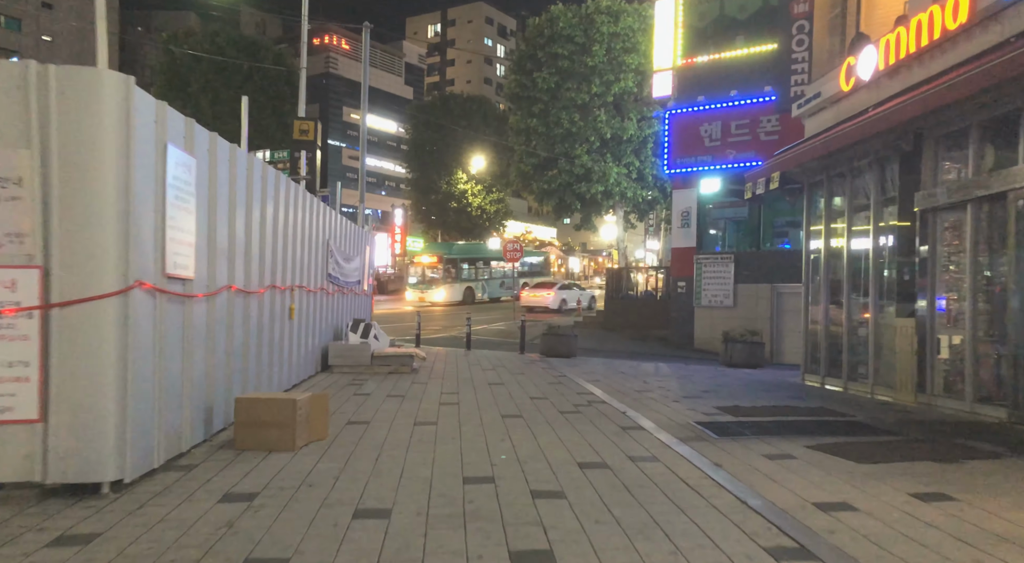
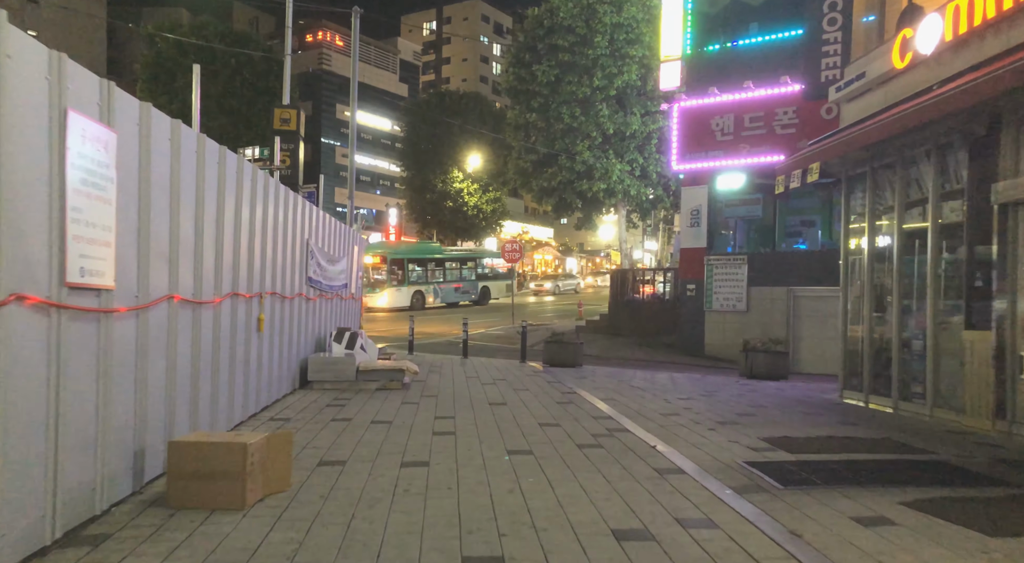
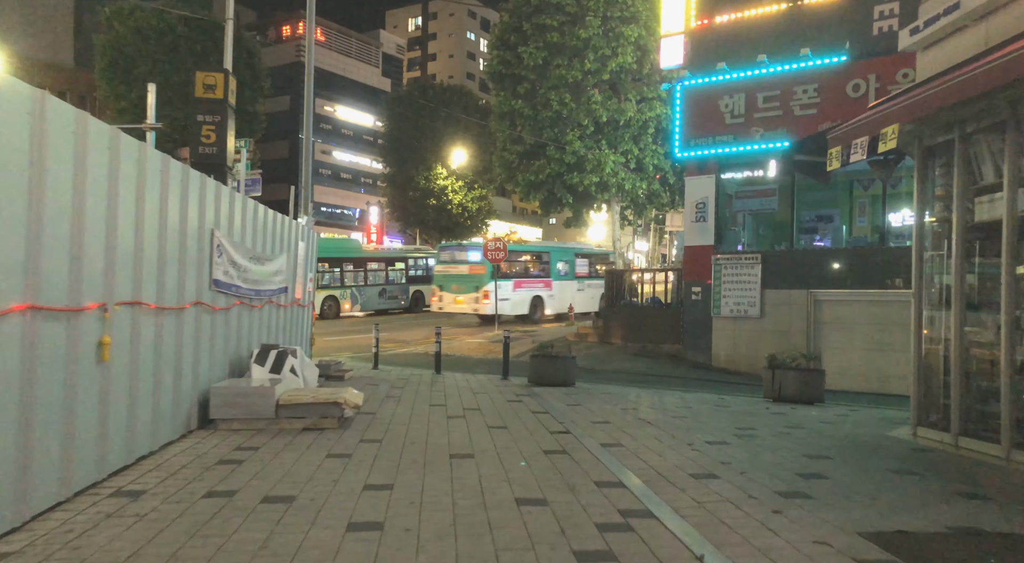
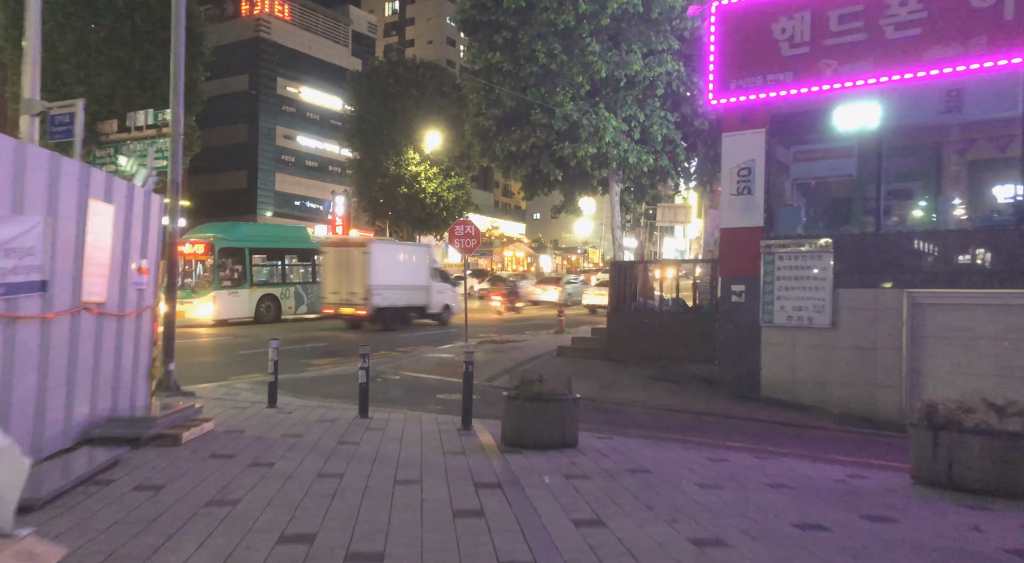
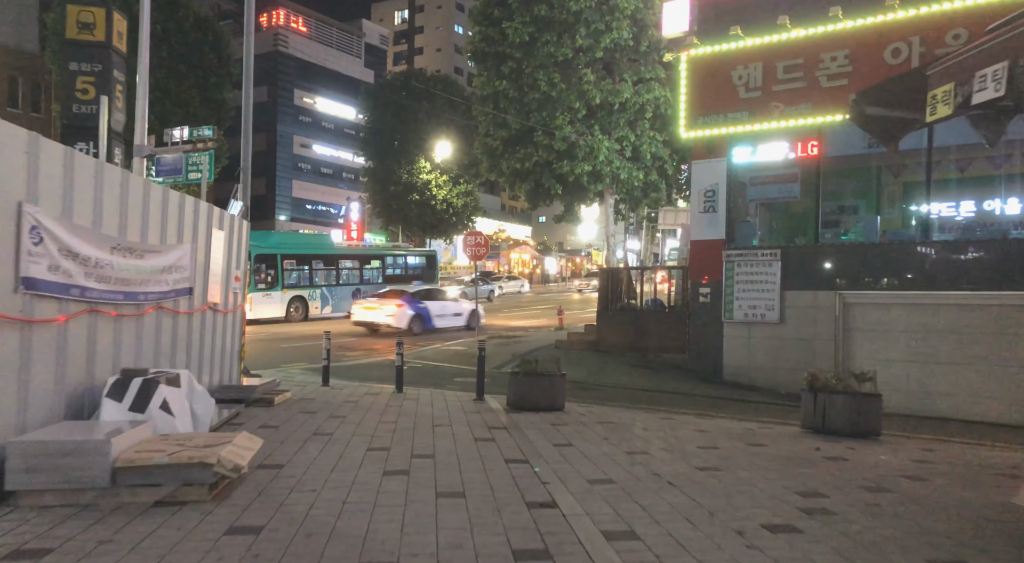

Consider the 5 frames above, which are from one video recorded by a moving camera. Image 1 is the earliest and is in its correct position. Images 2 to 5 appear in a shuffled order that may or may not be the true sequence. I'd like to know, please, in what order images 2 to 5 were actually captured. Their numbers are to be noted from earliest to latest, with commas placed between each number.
2, 3, 5, 4
